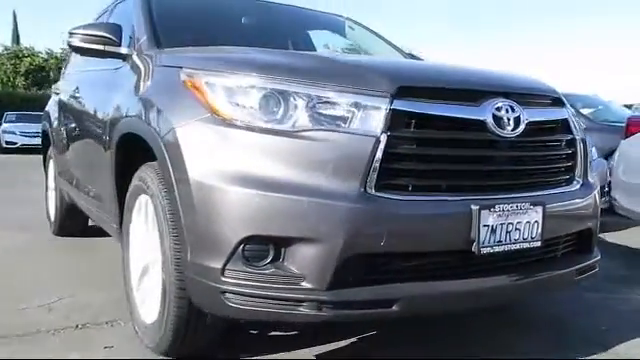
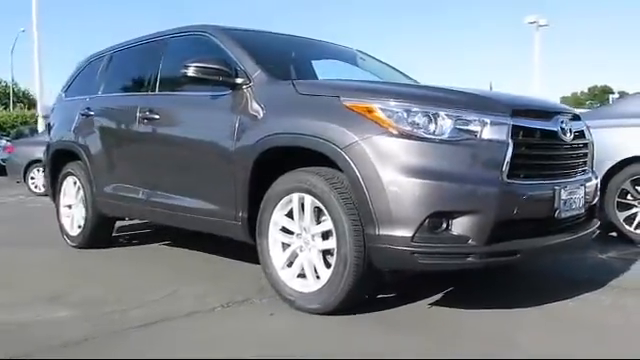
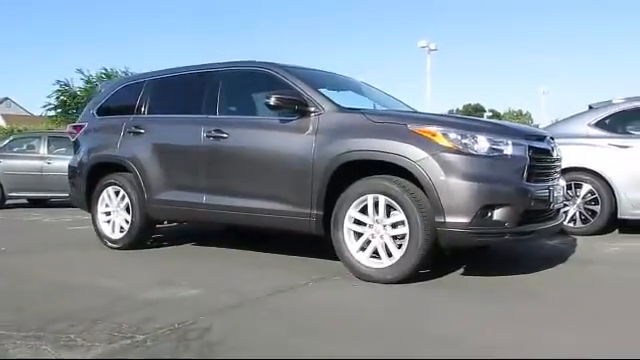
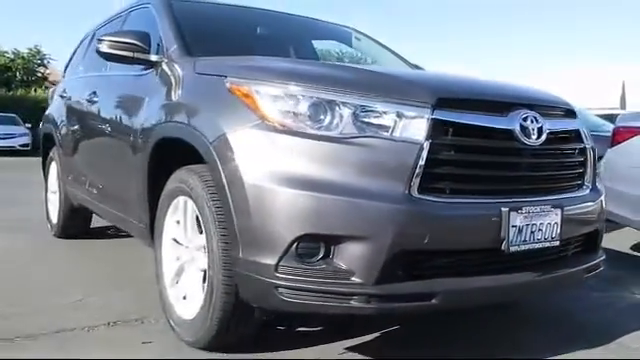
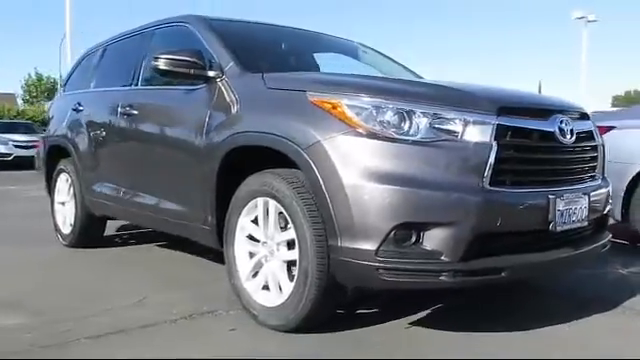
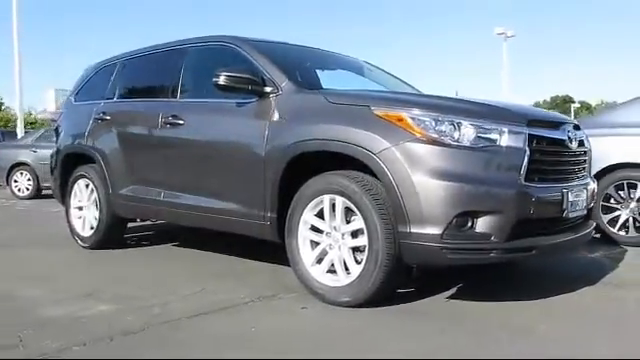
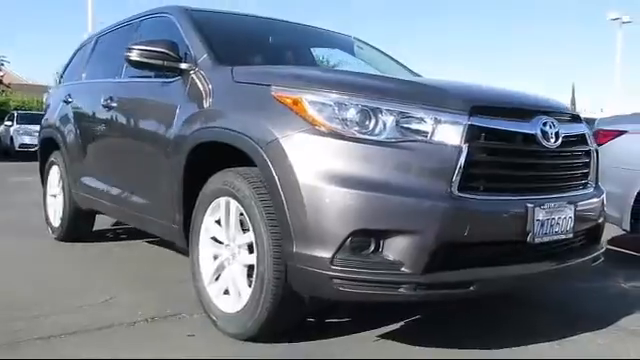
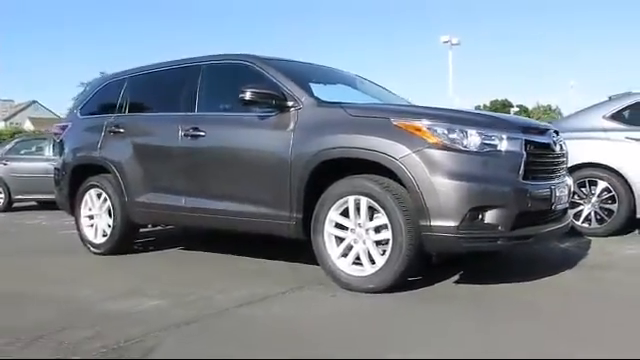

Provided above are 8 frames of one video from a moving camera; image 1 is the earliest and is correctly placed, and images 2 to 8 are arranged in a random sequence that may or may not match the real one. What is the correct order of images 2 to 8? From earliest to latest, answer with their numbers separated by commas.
4, 7, 5, 2, 6, 8, 3
